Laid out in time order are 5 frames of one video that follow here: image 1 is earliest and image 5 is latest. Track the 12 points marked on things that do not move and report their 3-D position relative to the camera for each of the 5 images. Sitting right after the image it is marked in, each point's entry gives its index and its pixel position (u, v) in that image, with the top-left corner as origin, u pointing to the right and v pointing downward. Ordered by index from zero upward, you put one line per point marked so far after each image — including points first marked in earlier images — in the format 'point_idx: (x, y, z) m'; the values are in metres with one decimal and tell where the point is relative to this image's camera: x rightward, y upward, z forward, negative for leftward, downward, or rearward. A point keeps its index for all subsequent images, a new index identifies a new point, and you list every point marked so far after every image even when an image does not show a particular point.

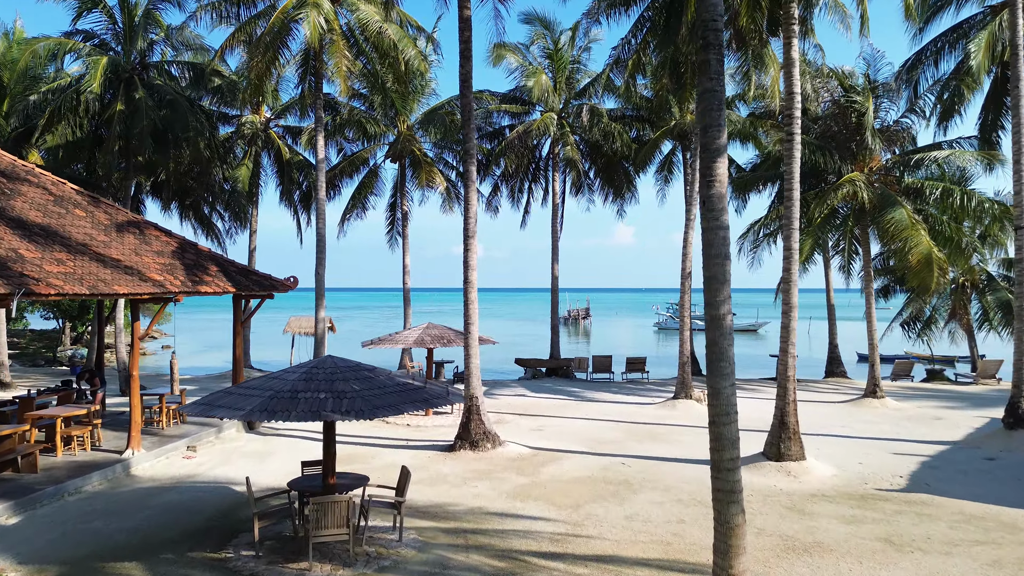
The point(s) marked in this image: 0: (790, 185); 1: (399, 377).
0: (+3.4, +1.3, +10.0) m
1: (-1.0, -0.8, +7.0) m
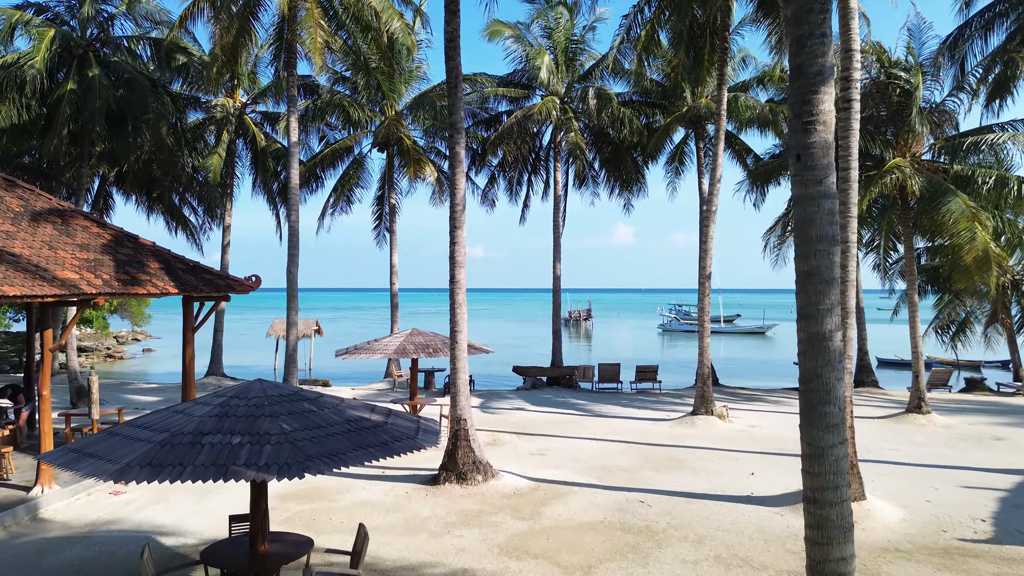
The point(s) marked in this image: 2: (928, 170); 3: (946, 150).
0: (+3.3, +1.2, +8.2) m
1: (-1.0, -0.8, +5.2) m
2: (+6.9, +1.9, +13.8) m
3: (+7.5, +2.4, +14.3) m
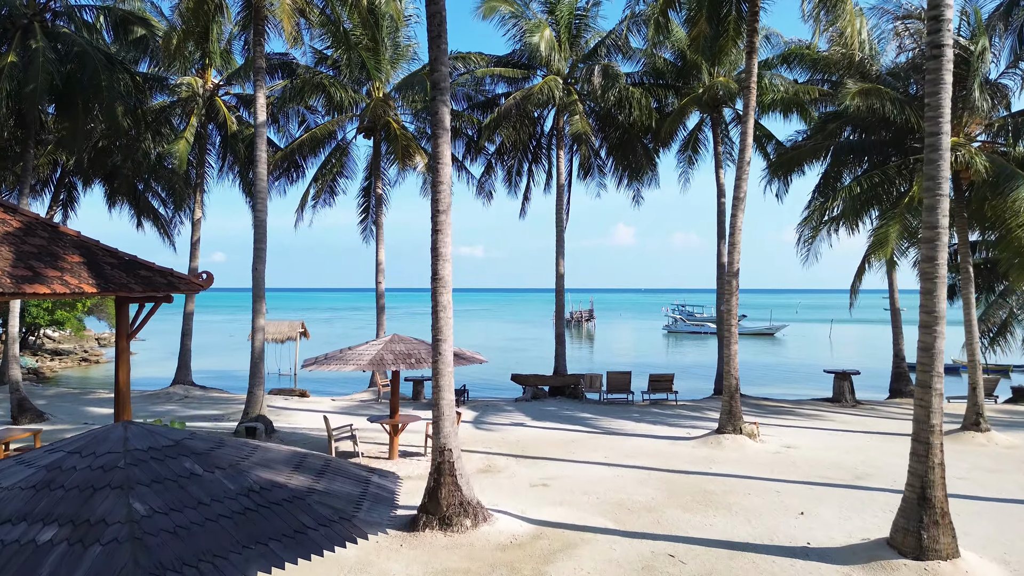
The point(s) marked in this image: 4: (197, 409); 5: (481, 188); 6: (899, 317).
0: (+3.3, +1.3, +6.5) m
1: (-1.0, -0.7, +3.5) m
2: (+6.9, +2.0, +12.0) m
3: (+7.4, +2.4, +12.5) m
4: (-5.7, -2.2, +14.9) m
5: (-0.7, +2.3, +19.3) m
6: (+7.6, -0.6, +16.4) m
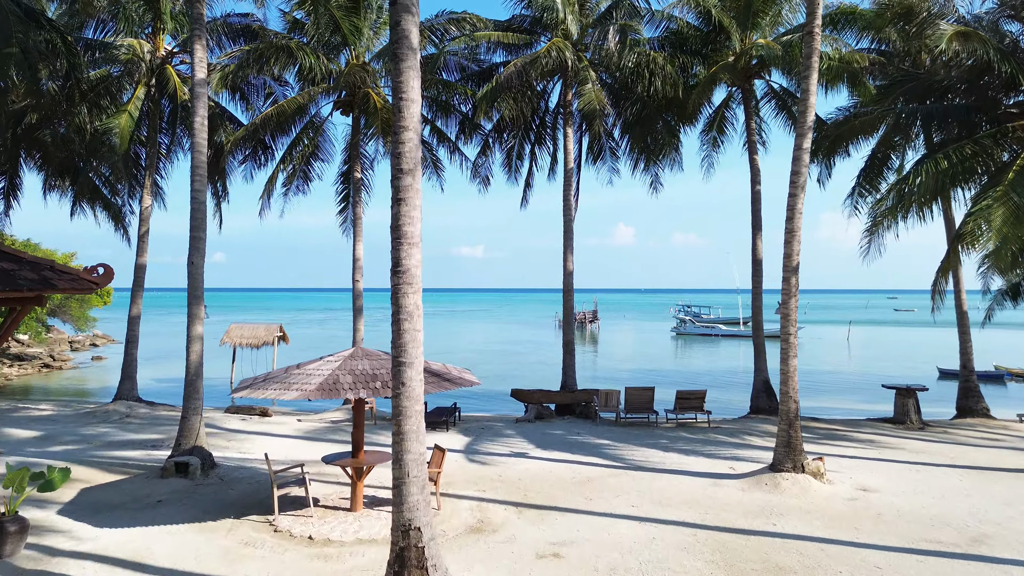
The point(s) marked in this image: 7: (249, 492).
0: (+3.3, +1.3, +4.1) m
1: (-1.0, -0.7, +1.0) m
2: (+6.9, +2.0, +9.6) m
3: (+7.4, +2.4, +10.1) m
4: (-5.7, -2.2, +12.5) m
5: (-0.7, +2.3, +16.9) m
6: (+7.6, -0.6, +14.0) m
7: (-2.8, -2.1, +8.7) m
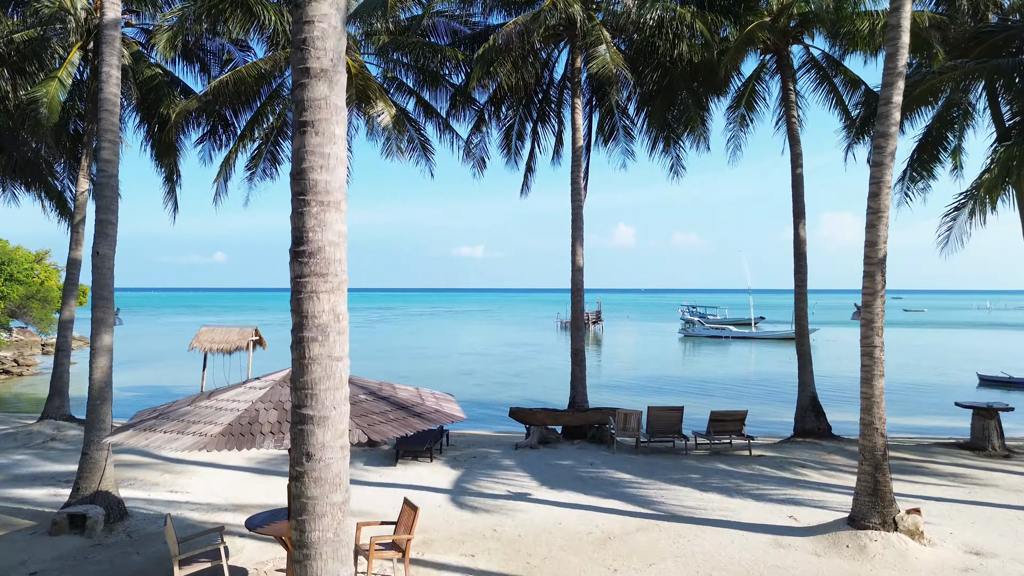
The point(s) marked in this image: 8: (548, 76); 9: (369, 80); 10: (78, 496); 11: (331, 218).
0: (+3.2, +1.3, +1.9) m
1: (-1.1, -0.7, -1.1) m
2: (+6.9, +2.0, +7.4) m
3: (+7.4, +2.4, +7.9) m
4: (-5.7, -2.1, +10.3) m
5: (-0.7, +2.4, +14.7) m
6: (+7.6, -0.5, +11.8) m
7: (-2.8, -2.1, +6.5) m
8: (+0.6, +3.6, +14.1) m
9: (-2.2, +3.2, +12.7) m
10: (-3.8, -1.8, +7.3) m
11: (-0.6, +0.2, +2.8) m
